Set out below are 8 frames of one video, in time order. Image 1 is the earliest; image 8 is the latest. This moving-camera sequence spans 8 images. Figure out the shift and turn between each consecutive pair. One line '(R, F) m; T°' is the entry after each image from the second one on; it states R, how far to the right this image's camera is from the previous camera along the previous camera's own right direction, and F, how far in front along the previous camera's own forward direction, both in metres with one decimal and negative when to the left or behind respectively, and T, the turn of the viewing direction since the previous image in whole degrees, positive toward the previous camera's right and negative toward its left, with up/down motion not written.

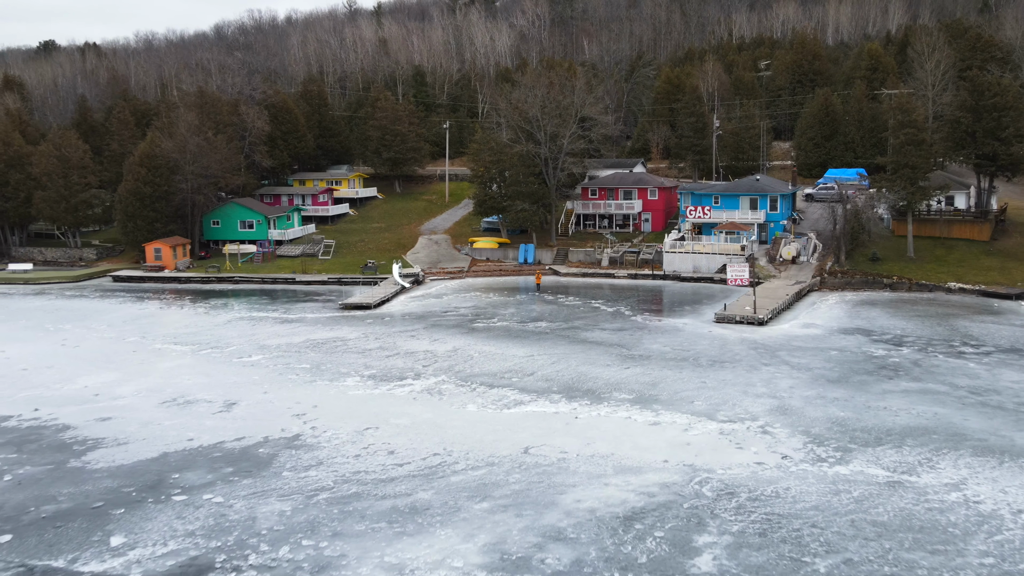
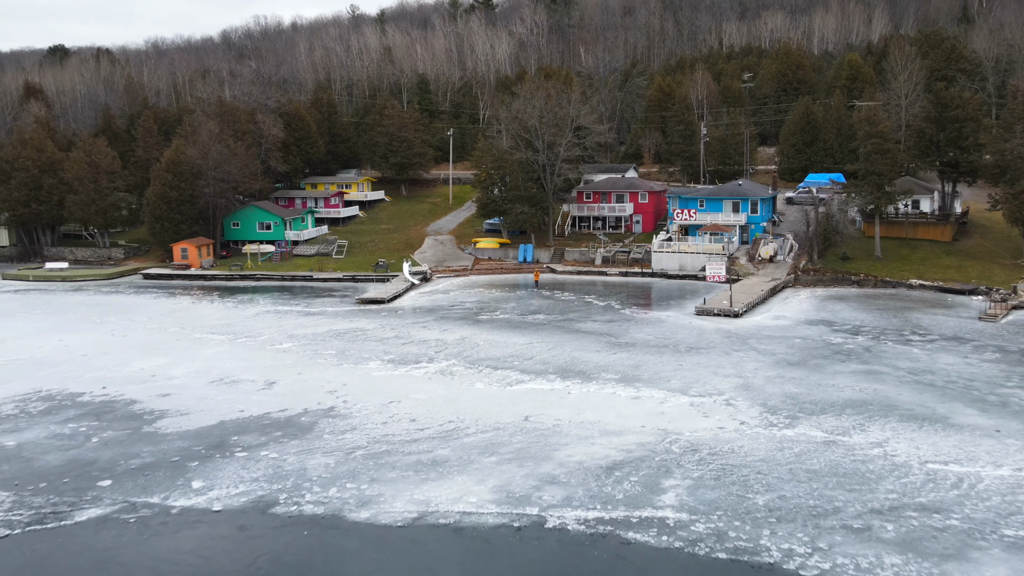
(-0.1, -2.5) m; 0°
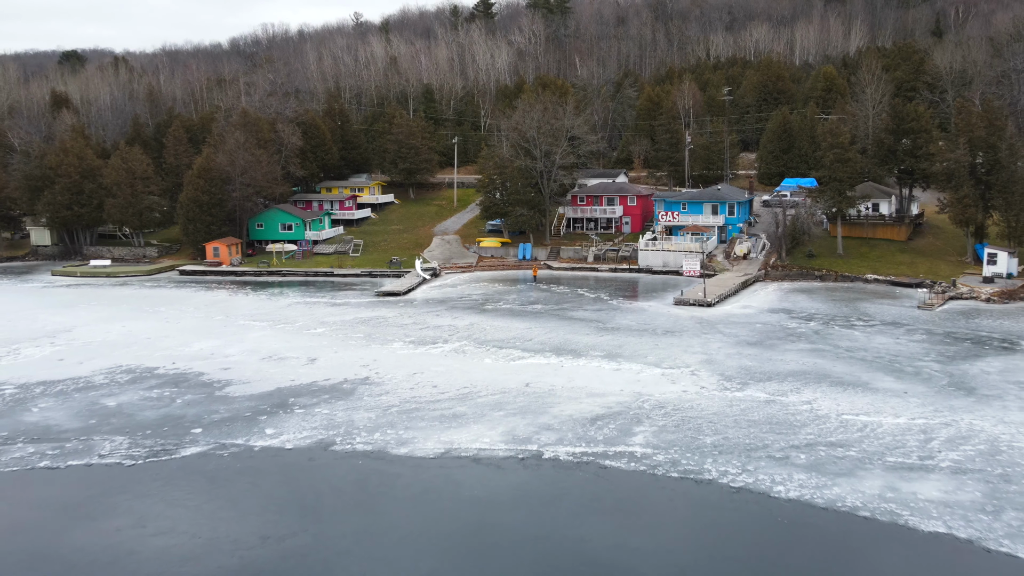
(-0.1, -3.6) m; 0°
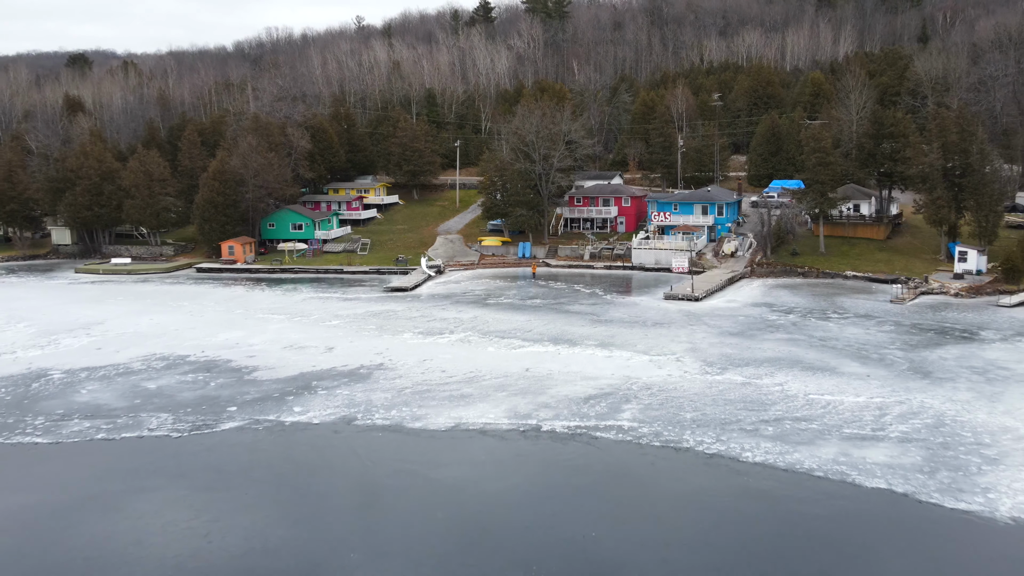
(-0.1, -2.0) m; 0°
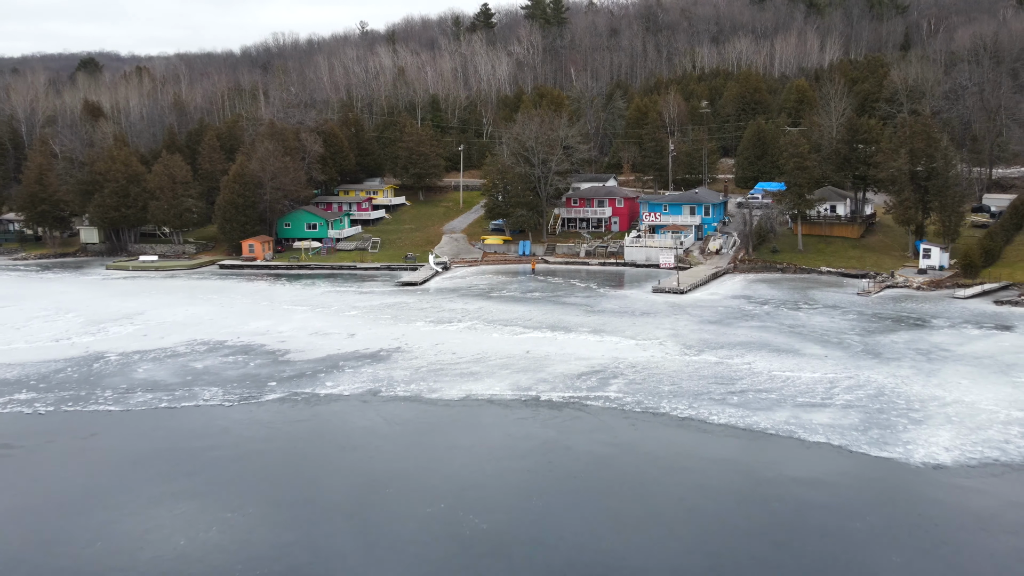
(-0.1, -2.9) m; 0°
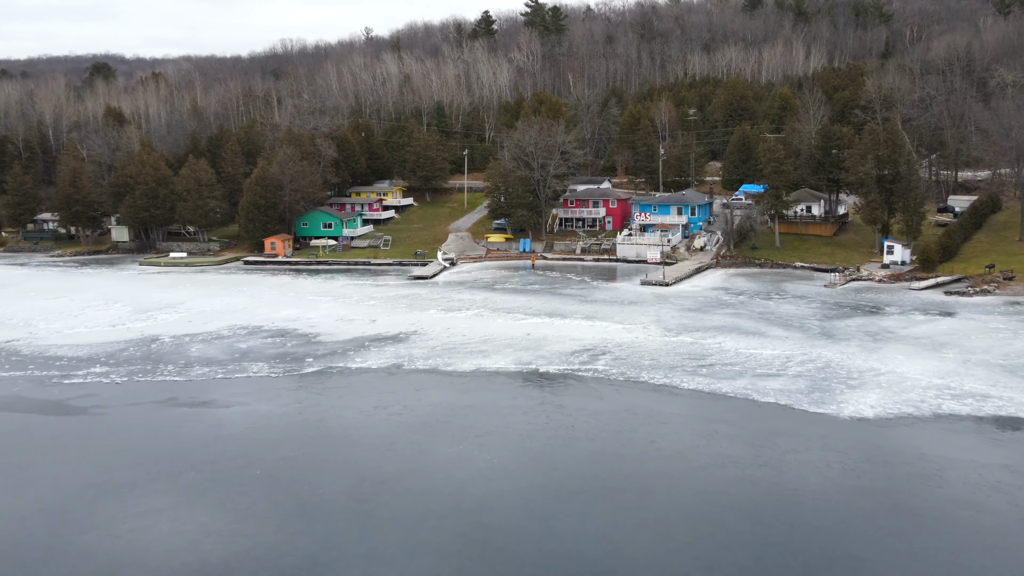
(-0.1, -3.6) m; 0°
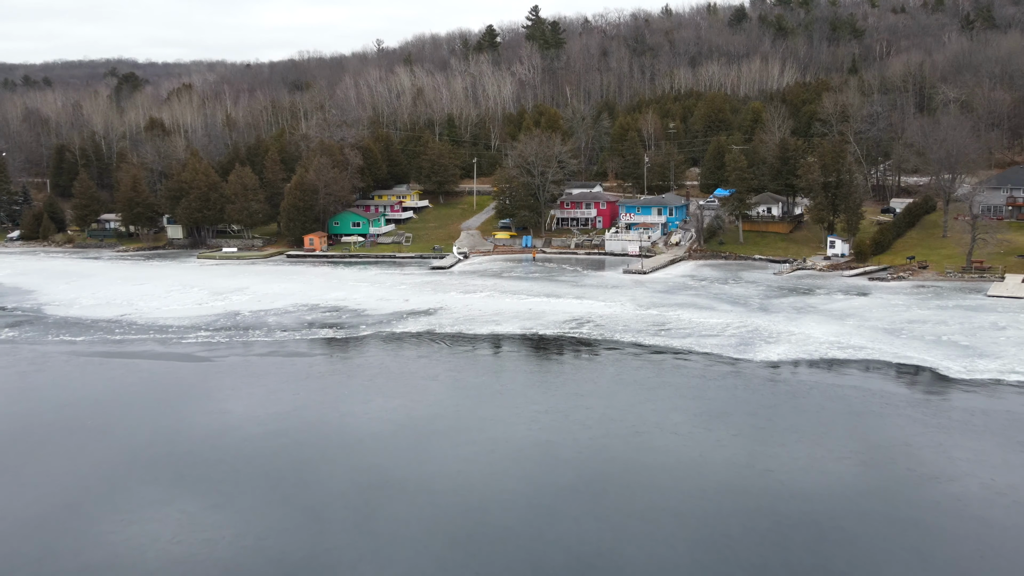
(-0.2, -7.7) m; 0°
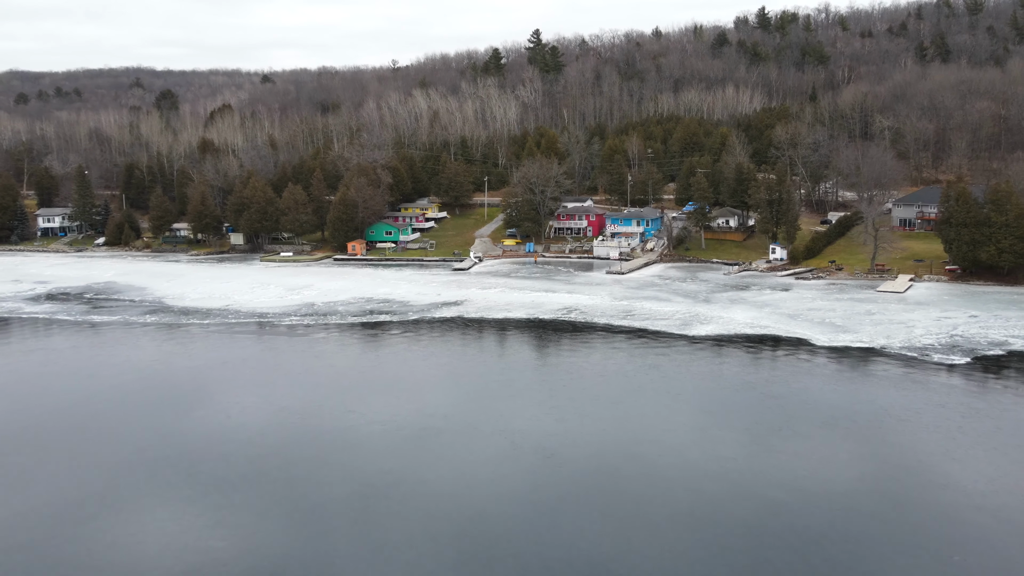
(-0.3, -11.8) m; 0°
